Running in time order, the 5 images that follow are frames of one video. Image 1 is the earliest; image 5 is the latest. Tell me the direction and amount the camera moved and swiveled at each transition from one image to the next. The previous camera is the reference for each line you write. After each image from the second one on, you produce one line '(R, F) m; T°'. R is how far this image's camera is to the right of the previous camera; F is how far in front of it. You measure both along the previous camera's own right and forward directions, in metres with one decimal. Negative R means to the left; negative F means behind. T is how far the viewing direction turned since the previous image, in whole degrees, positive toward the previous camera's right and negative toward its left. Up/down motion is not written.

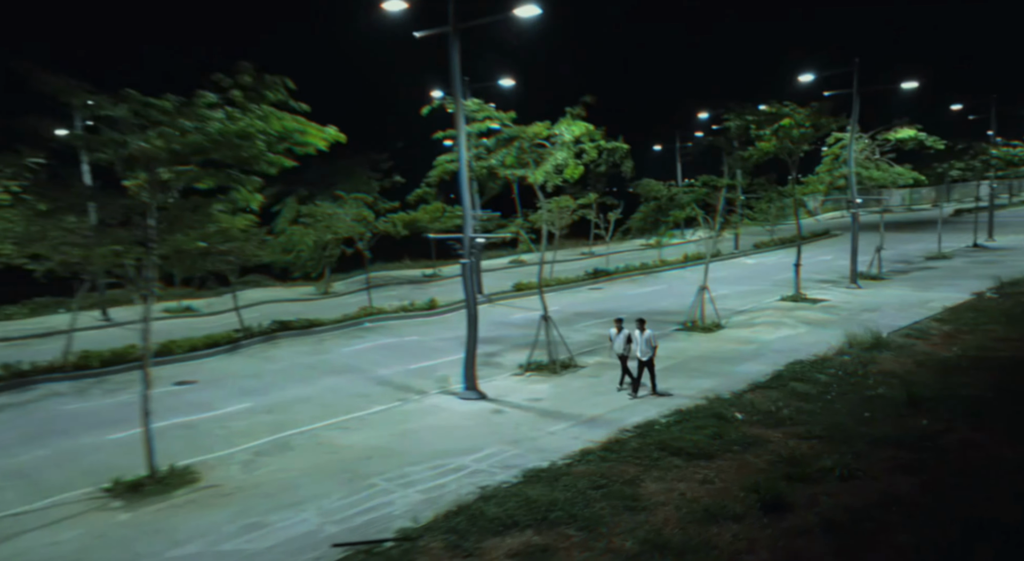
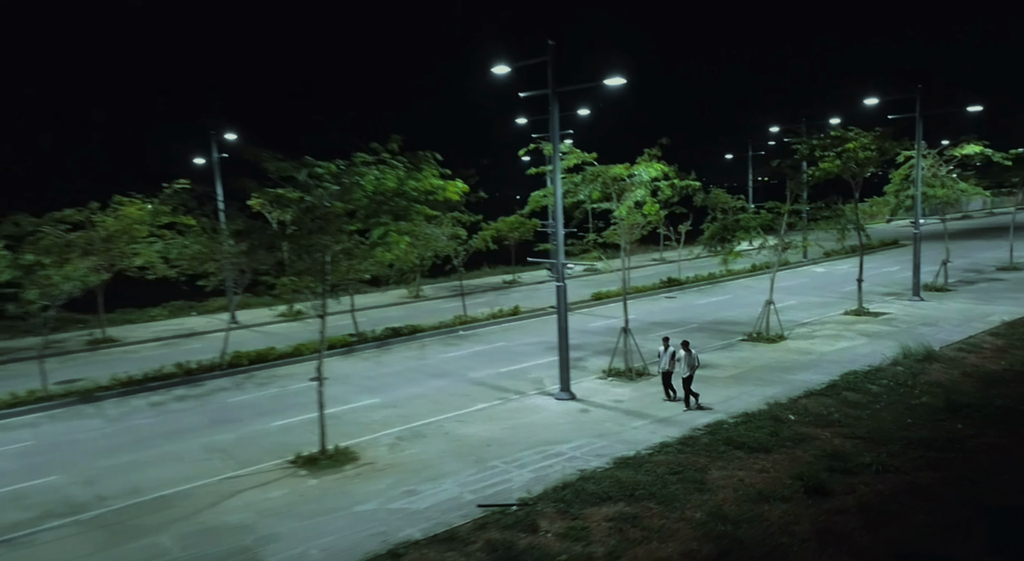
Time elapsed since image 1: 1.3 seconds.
(-0.4, -2.2) m; -5°
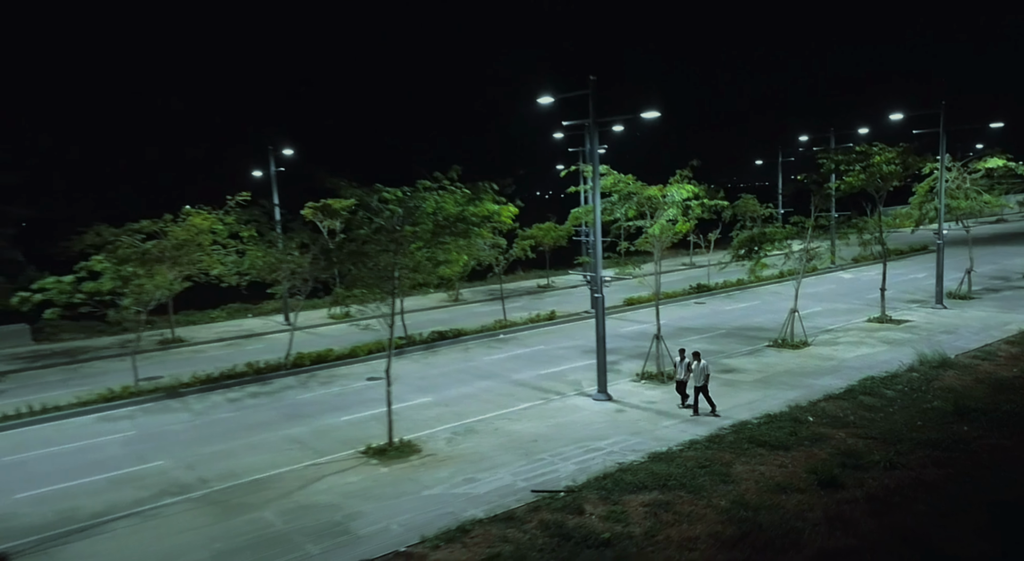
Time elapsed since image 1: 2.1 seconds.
(-0.3, -1.4) m; -2°
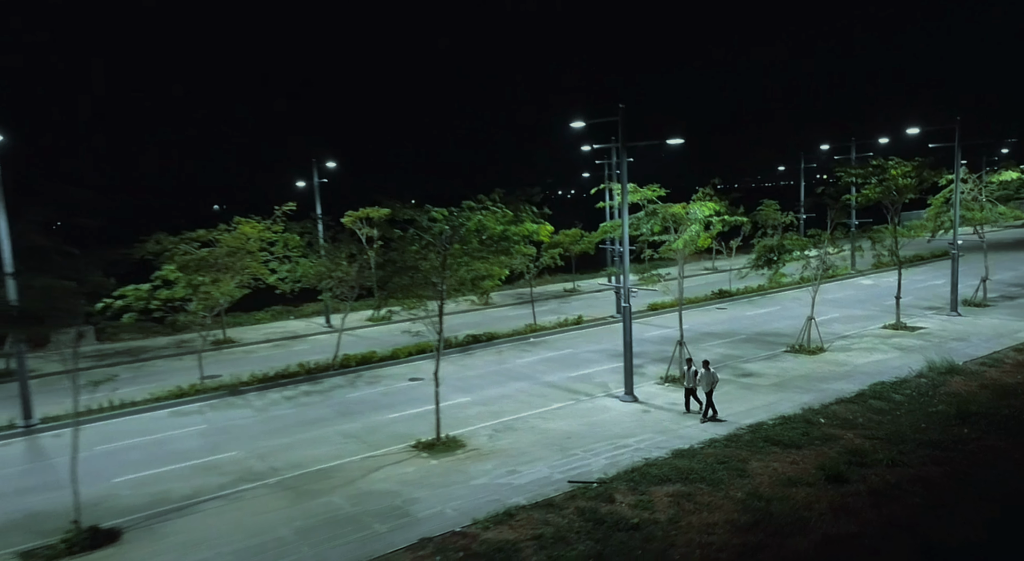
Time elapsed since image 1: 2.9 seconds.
(-0.3, -1.3) m; -2°
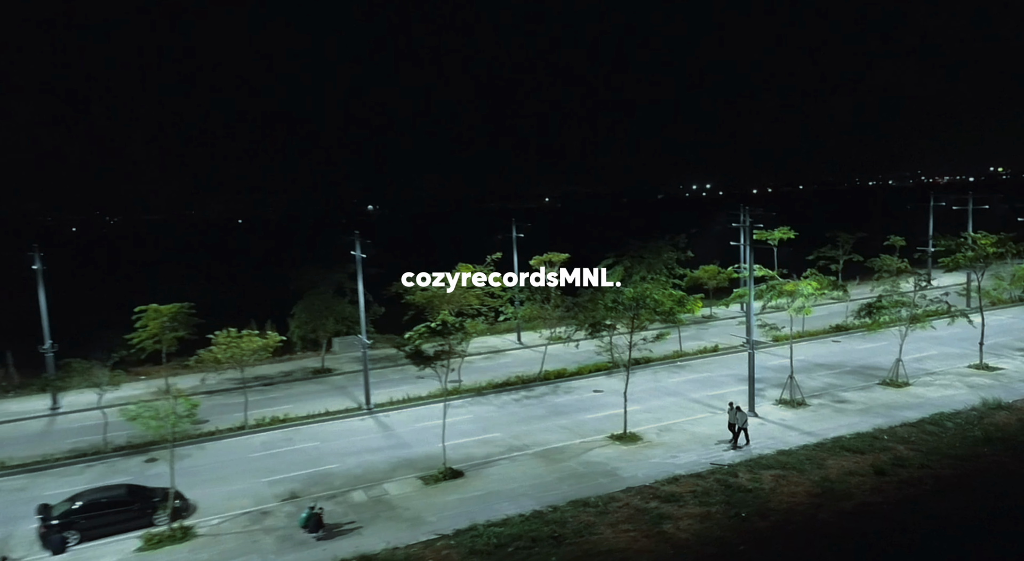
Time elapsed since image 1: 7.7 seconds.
(-1.0, -8.4) m; -10°
